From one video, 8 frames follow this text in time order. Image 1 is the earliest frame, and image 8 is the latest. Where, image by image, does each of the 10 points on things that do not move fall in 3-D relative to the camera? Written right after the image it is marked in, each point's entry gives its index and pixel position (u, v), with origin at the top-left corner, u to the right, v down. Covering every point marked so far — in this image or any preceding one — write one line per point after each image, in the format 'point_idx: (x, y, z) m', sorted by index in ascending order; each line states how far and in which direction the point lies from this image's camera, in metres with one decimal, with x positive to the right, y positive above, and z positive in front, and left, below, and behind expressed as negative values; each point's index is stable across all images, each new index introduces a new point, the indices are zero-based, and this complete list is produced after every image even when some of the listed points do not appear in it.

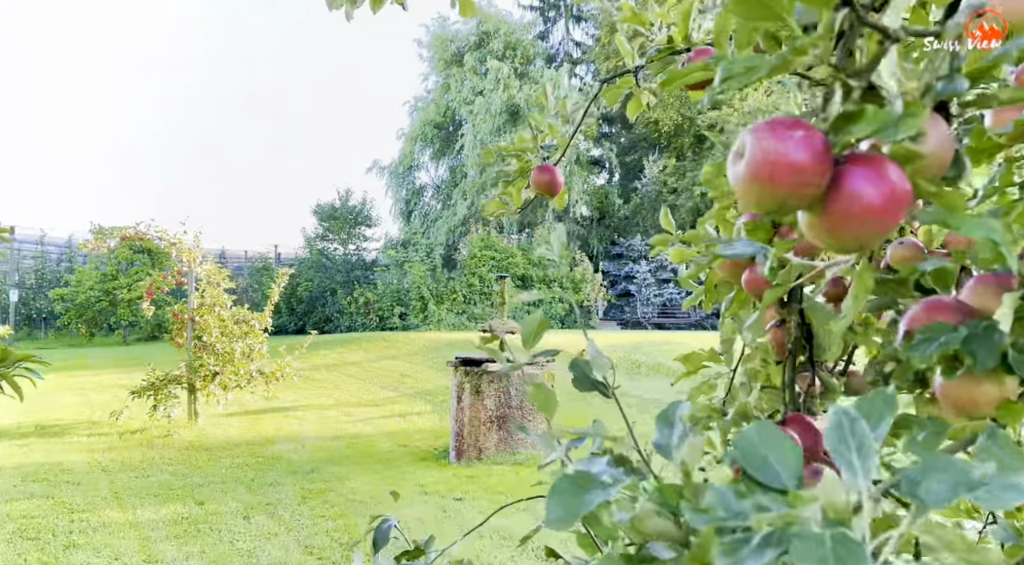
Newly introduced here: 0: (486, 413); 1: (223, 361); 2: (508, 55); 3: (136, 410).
0: (-0.2, -0.9, +5.7) m
1: (-2.4, -0.7, +7.0) m
2: (-0.1, +4.6, +17.6) m
3: (-3.3, -1.1, +7.5) m
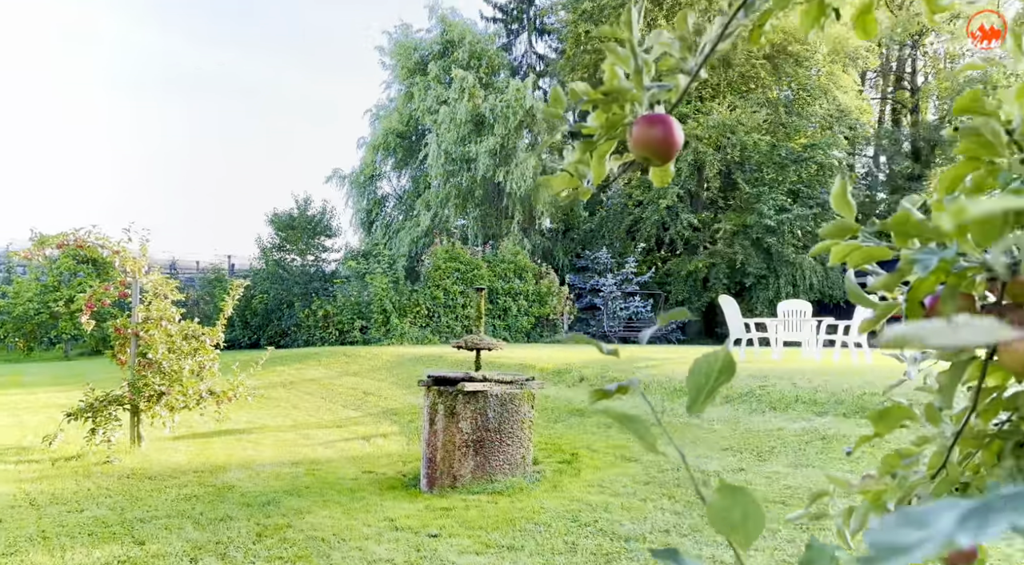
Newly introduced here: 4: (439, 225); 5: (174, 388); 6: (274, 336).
0: (-0.3, -0.9, +5.2) m
1: (-2.6, -0.7, +6.4) m
2: (-0.8, +4.3, +17.2) m
3: (-3.6, -1.2, +6.9) m
4: (-1.4, +1.1, +16.7) m
5: (-2.6, -0.8, +6.4) m
6: (-4.4, -1.0, +16.0) m
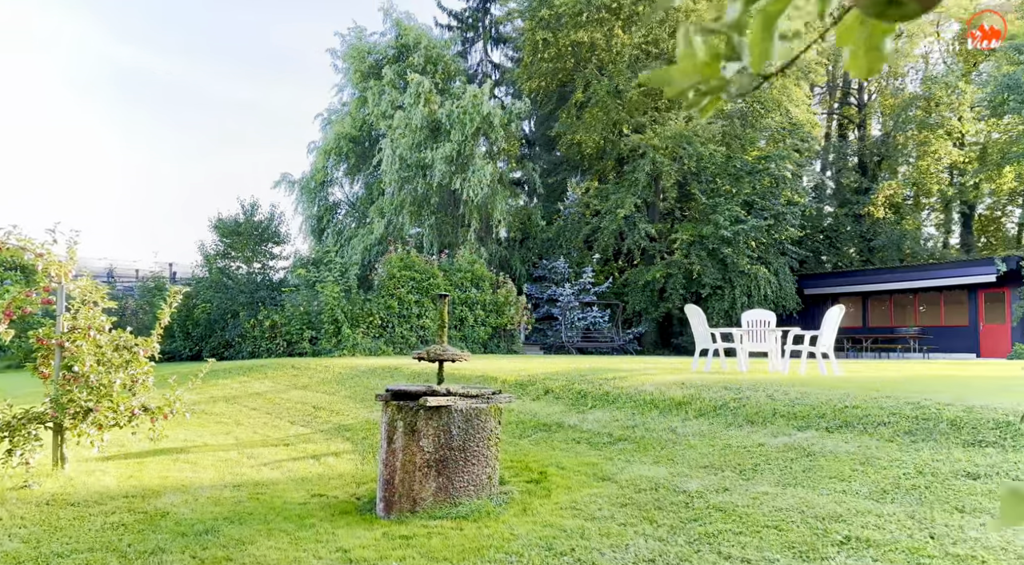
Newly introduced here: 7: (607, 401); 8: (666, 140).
0: (-0.5, -1.0, +4.8) m
1: (-2.9, -0.8, +5.9) m
2: (-1.6, +4.1, +16.8) m
3: (-3.8, -1.3, +6.2) m
4: (-2.3, +0.9, +16.2) m
5: (-2.8, -0.8, +5.9) m
6: (-5.2, -1.2, +15.3) m
7: (+0.8, -1.0, +6.8) m
8: (+3.0, +2.8, +16.5) m
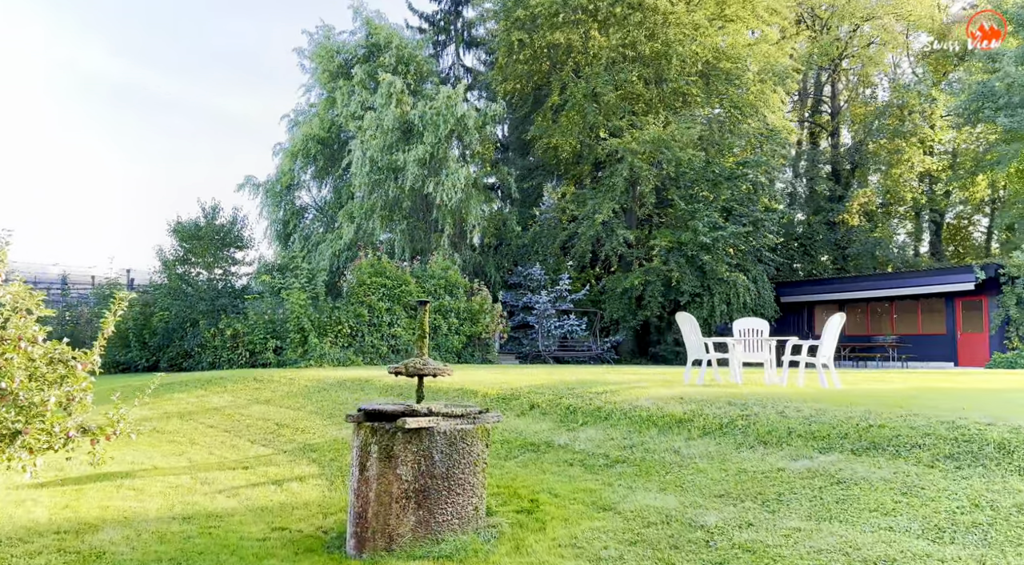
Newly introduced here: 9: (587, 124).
0: (-0.6, -1.0, +4.2) m
1: (-3.0, -0.8, +5.2) m
2: (-2.1, +4.0, +16.3) m
3: (-3.9, -1.3, +5.5) m
4: (-2.7, +0.8, +15.6) m
5: (-2.9, -0.9, +5.2) m
6: (-5.7, -1.3, +14.5) m
7: (+0.7, -1.0, +6.2) m
8: (+2.5, +2.6, +16.1) m
9: (+1.5, +3.2, +17.1) m
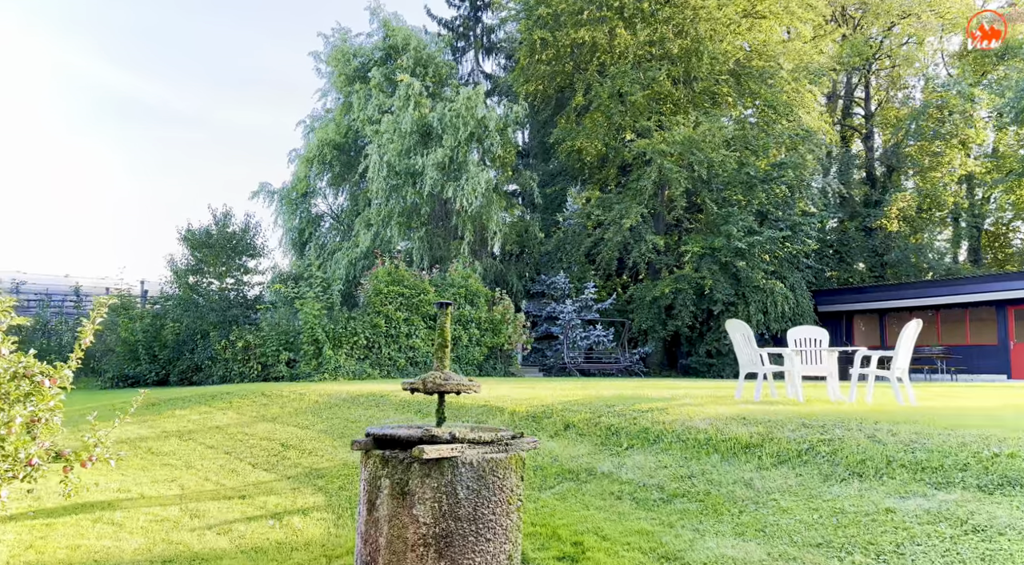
0: (-0.4, -1.0, +3.4) m
1: (-2.8, -0.8, +4.5) m
2: (-1.7, +3.8, +15.6) m
3: (-3.7, -1.3, +4.8) m
4: (-2.3, +0.6, +14.9) m
5: (-2.7, -0.9, +4.5) m
6: (-5.3, -1.4, +13.8) m
7: (+0.9, -1.0, +5.4) m
8: (+2.9, +2.5, +15.3) m
9: (+1.9, +3.0, +16.3) m
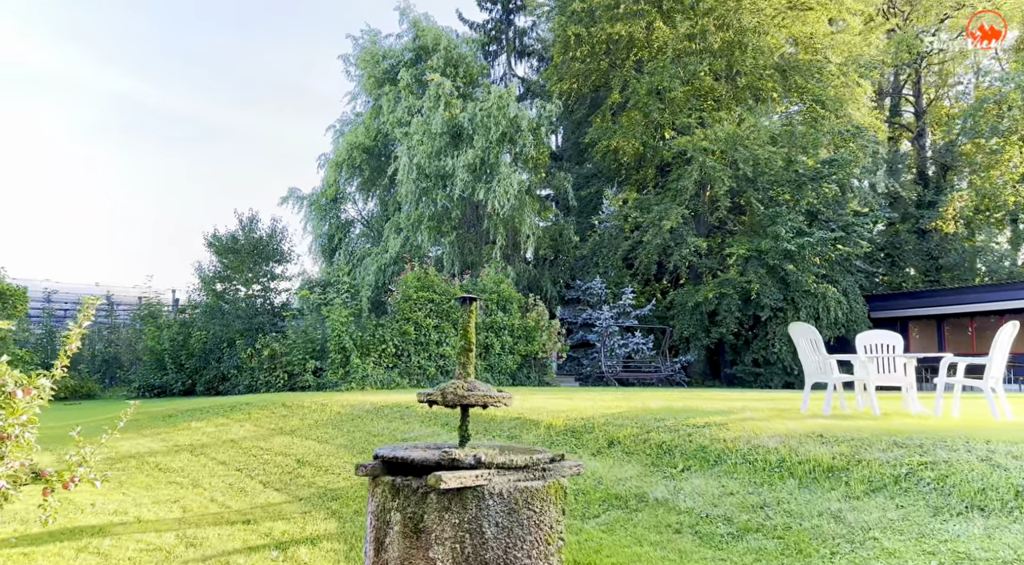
0: (-0.3, -1.0, +2.7) m
1: (-2.6, -0.8, +3.9) m
2: (-1.1, +3.7, +15.0) m
3: (-3.6, -1.3, +4.2) m
4: (-1.7, +0.5, +14.3) m
5: (-2.6, -0.9, +3.9) m
6: (-4.7, -1.5, +13.4) m
7: (+1.1, -1.0, +4.7) m
8: (+3.5, +2.4, +14.5) m
9: (+2.6, +2.9, +15.6) m
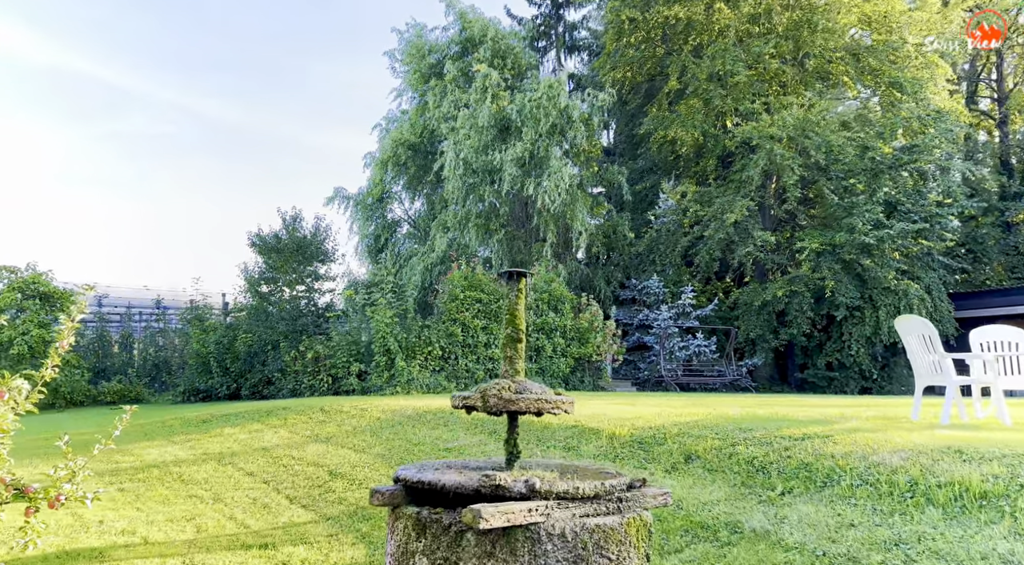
0: (-0.1, -0.9, +2.0) m
1: (-2.4, -0.7, +3.3) m
2: (-0.3, +3.7, +14.3) m
3: (-3.3, -1.2, +3.7) m
4: (-0.9, +0.6, +13.6) m
5: (-2.3, -0.8, +3.3) m
6: (-3.9, -1.5, +12.8) m
7: (+1.4, -0.9, +3.8) m
8: (+4.3, +2.4, +13.5) m
9: (+3.5, +3.0, +14.6) m
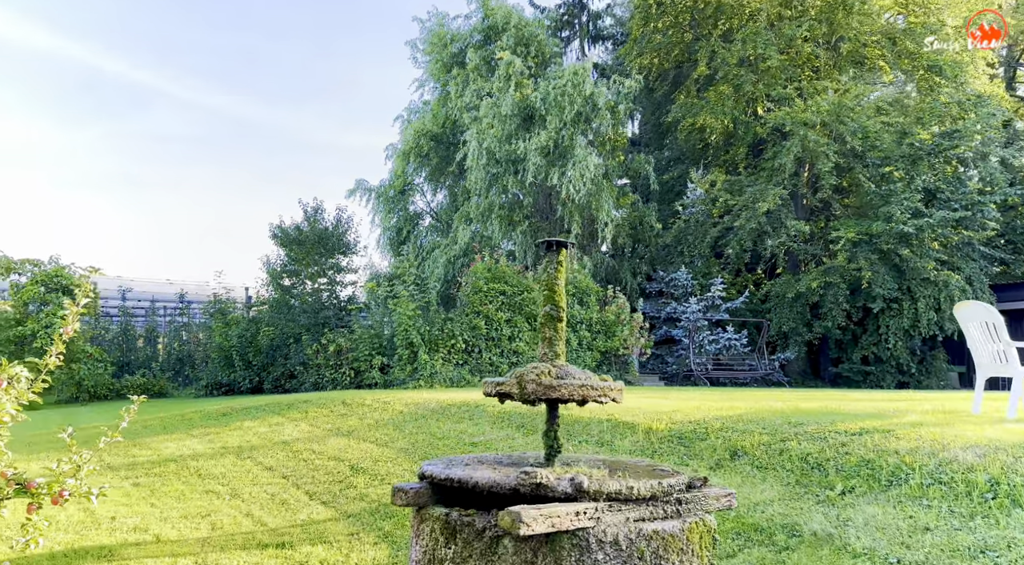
0: (0.0, -0.8, +1.7) m
1: (-2.2, -0.7, +3.0) m
2: (+0.1, +3.9, +14.0) m
3: (-3.2, -1.2, +3.5) m
4: (-0.5, +0.7, +13.3) m
5: (-2.2, -0.7, +3.0) m
6: (-3.5, -1.4, +12.6) m
7: (+1.5, -0.8, +3.5) m
8: (+4.7, +2.6, +13.1) m
9: (+3.9, +3.1, +14.2) m
